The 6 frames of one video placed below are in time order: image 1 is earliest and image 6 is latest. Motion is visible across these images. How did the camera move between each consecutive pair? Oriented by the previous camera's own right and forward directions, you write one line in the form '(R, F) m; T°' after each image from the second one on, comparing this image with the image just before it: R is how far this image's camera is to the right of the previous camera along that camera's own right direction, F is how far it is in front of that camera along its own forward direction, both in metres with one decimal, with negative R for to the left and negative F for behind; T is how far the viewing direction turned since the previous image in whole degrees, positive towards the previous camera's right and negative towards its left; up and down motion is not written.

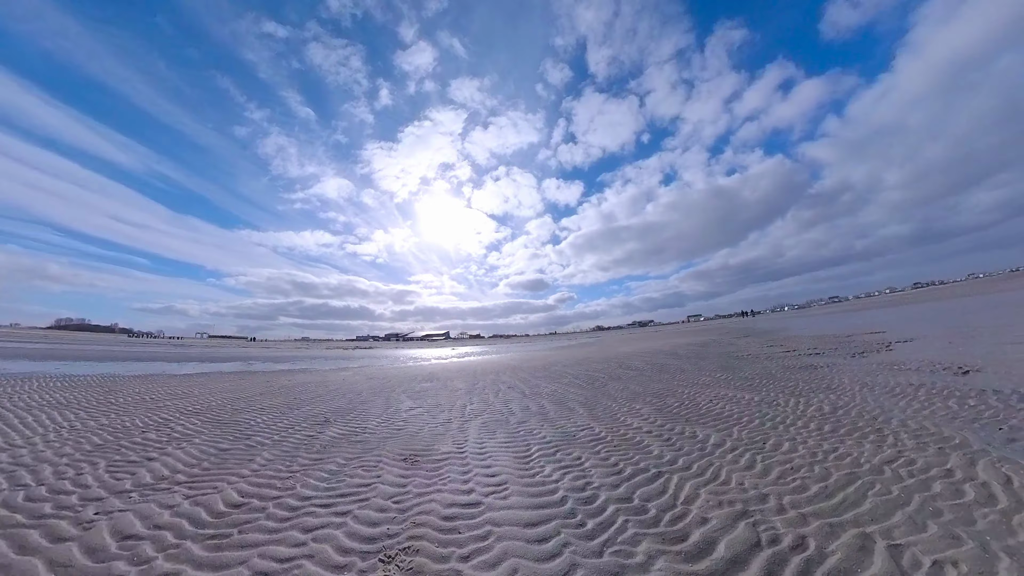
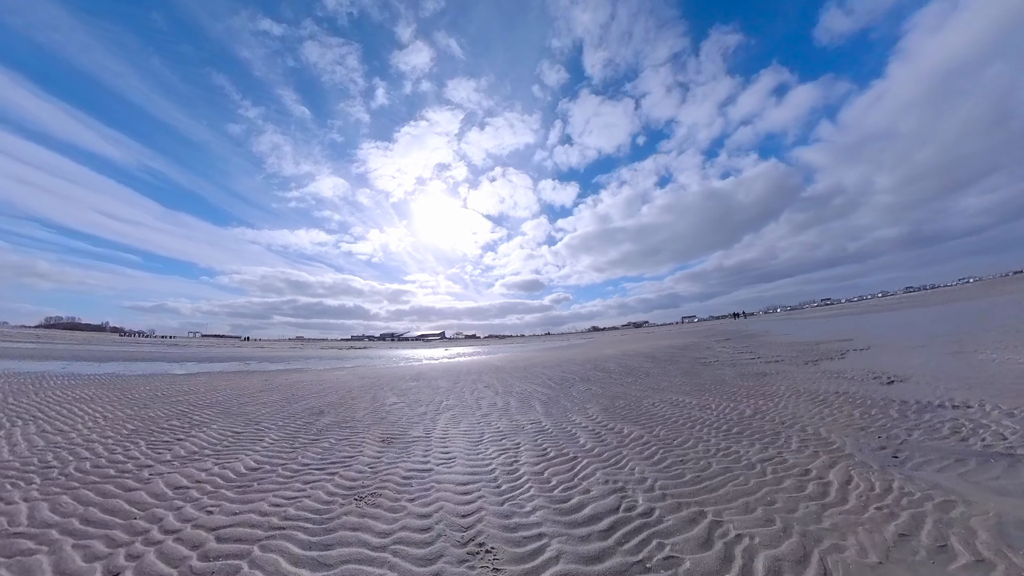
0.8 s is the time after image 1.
(+0.2, -0.2) m; +1°
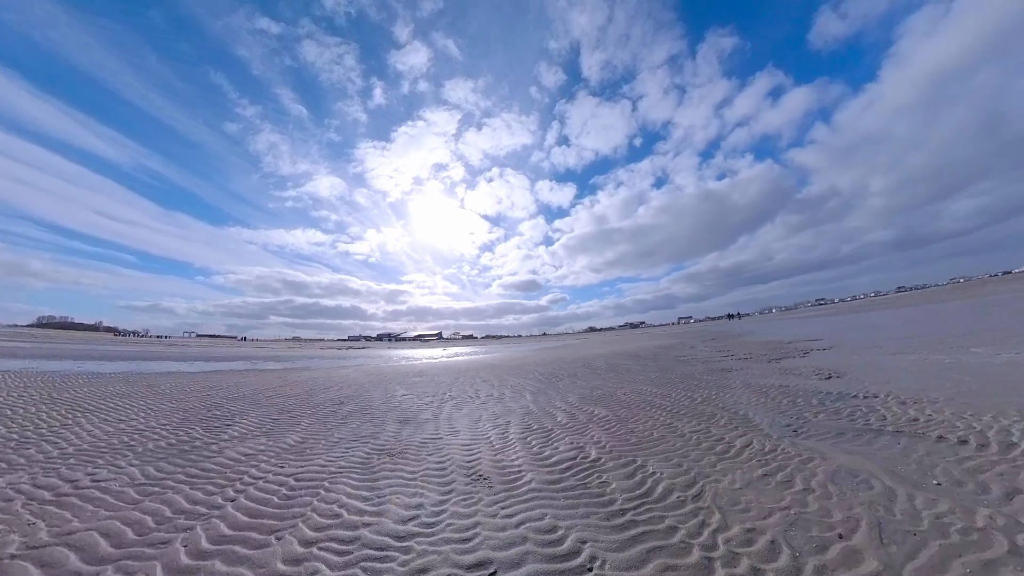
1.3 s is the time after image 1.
(0.0, -0.4) m; 0°
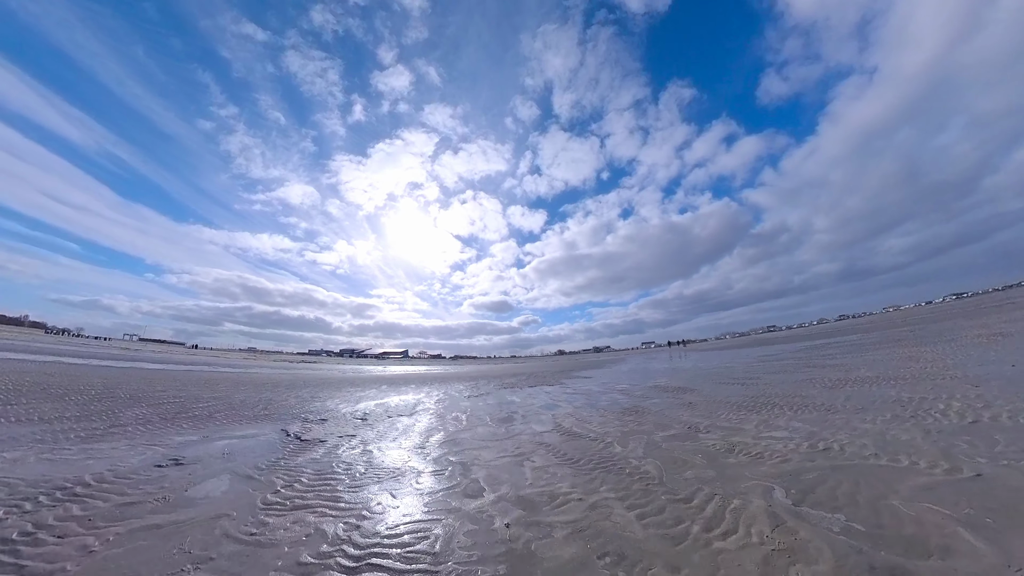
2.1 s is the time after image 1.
(+1.5, -2.7) m; +4°
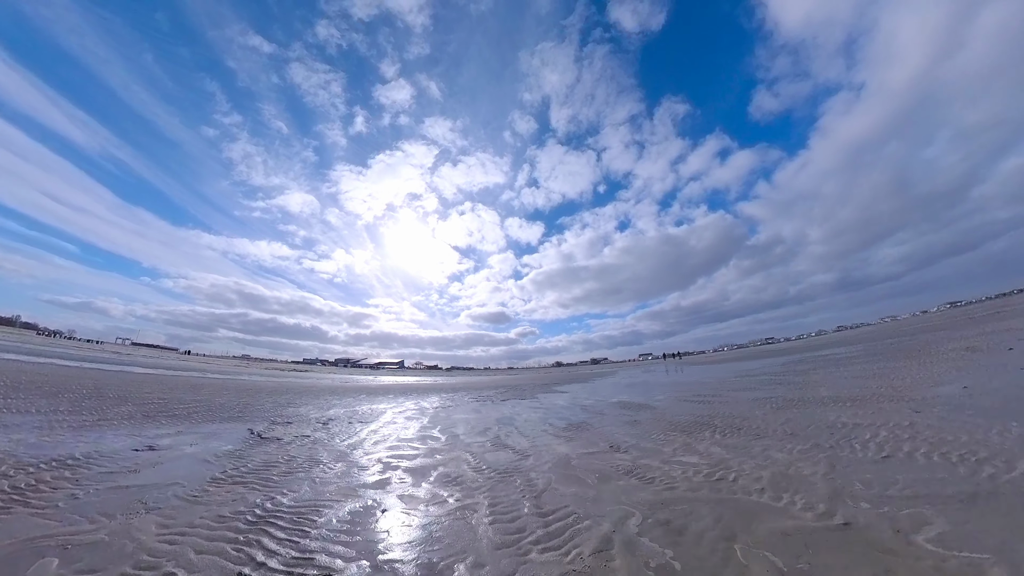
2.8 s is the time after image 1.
(+0.5, -0.5) m; 0°
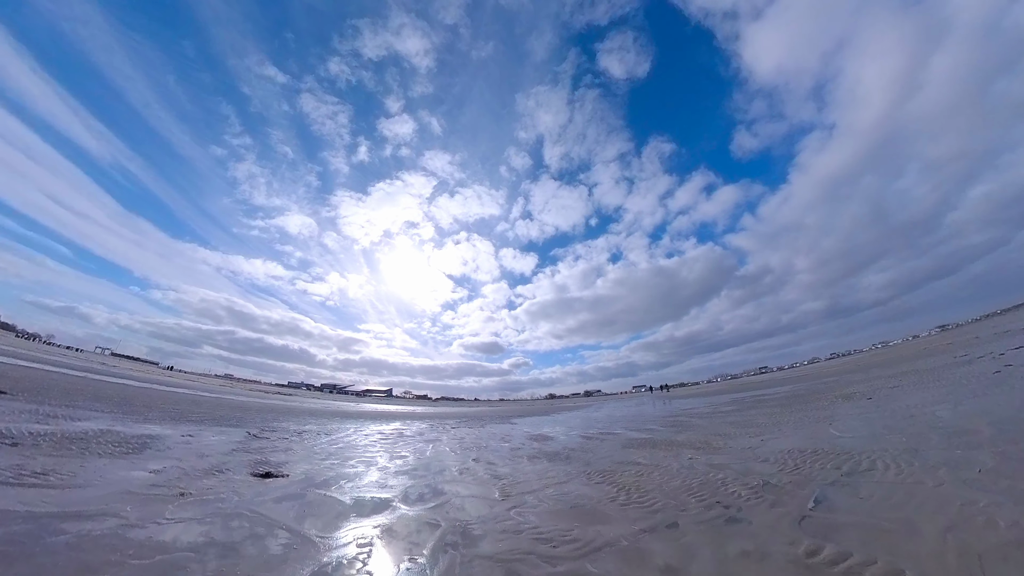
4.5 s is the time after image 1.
(+0.5, -1.1) m; +1°
